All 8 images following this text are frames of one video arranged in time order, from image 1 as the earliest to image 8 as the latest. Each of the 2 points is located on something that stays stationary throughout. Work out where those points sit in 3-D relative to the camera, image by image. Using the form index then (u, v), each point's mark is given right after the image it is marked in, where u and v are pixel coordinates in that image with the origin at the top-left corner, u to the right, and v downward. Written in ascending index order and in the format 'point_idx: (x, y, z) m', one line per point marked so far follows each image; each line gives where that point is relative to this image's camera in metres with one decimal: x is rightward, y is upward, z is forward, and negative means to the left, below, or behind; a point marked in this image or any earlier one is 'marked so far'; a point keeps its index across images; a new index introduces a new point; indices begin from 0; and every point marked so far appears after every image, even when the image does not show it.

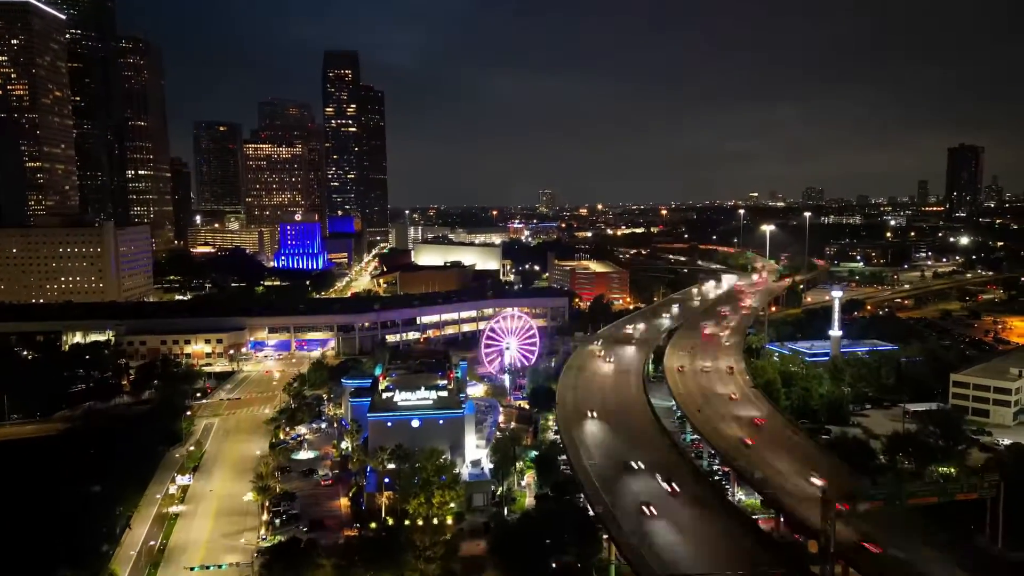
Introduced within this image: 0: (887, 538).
0: (+7.9, -5.2, +16.4) m
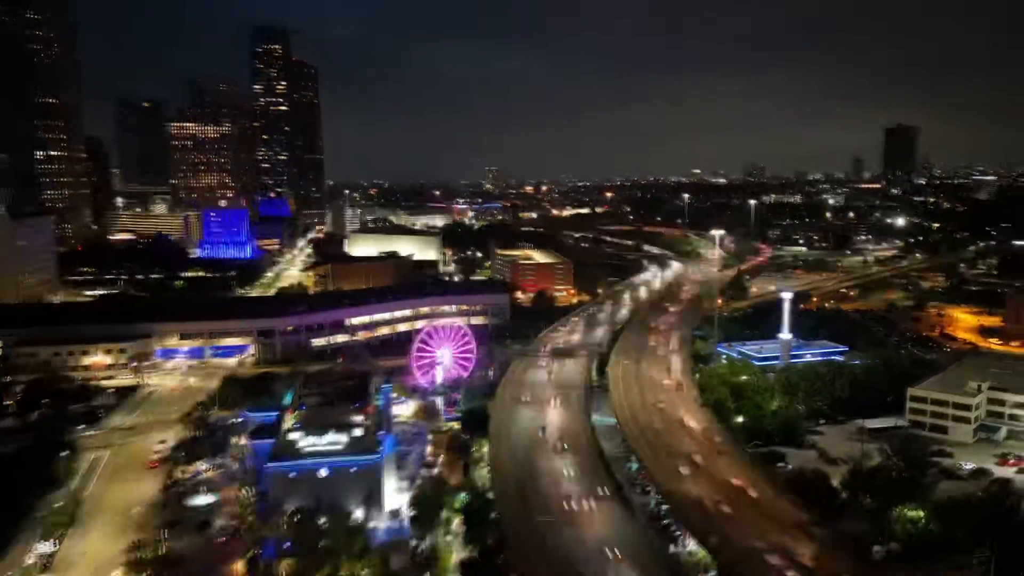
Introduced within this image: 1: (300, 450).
0: (+6.3, -6.0, +14.2) m
1: (-5.5, -4.2, +20.2) m
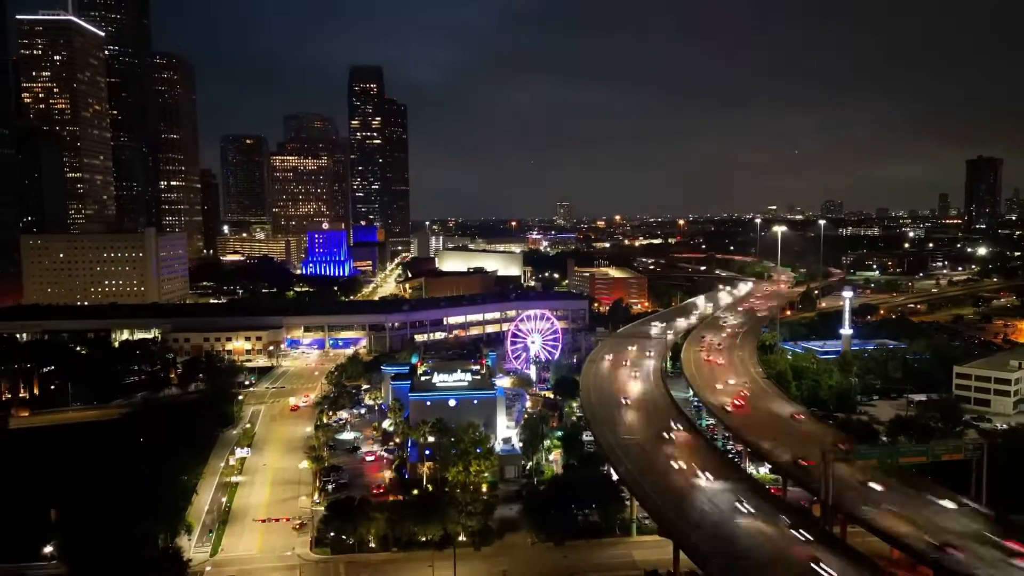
0: (+8.7, -4.8, +18.2) m
1: (-2.6, -3.2, +25.4) m
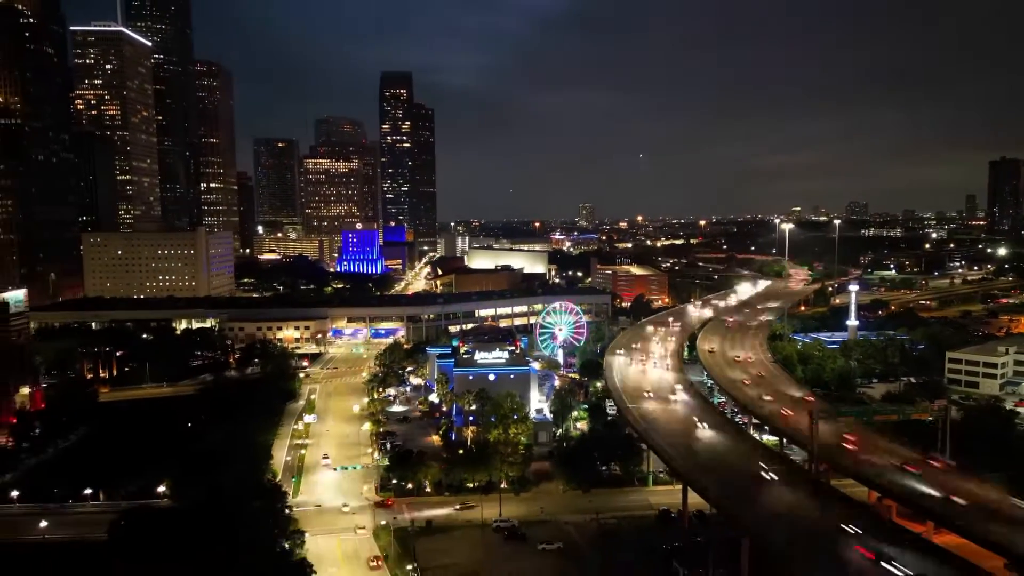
0: (+9.6, -4.4, +21.4) m
1: (-1.4, -2.8, +28.9) m
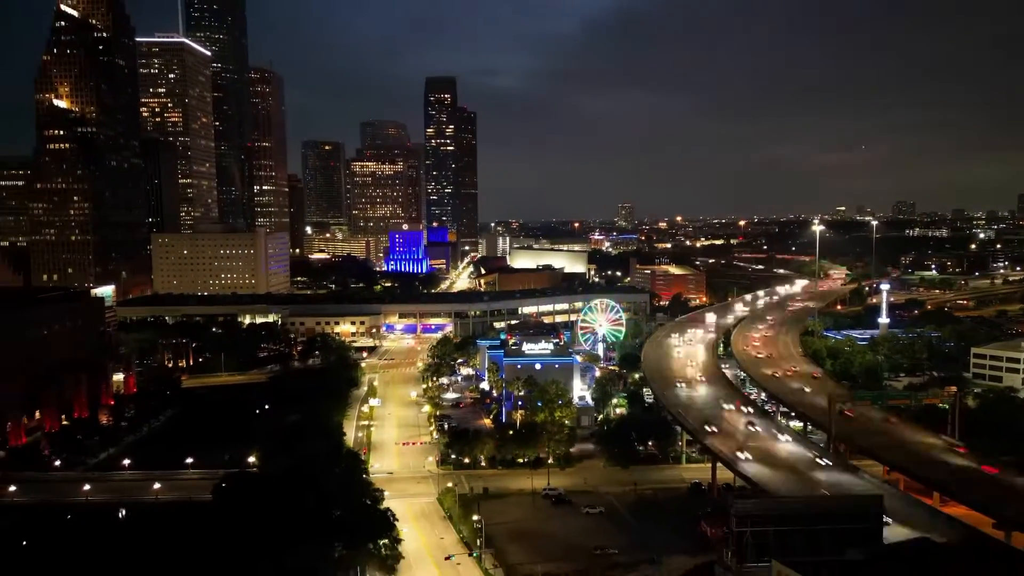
0: (+11.1, -4.3, +23.5) m
1: (+0.5, -2.7, +31.5) m
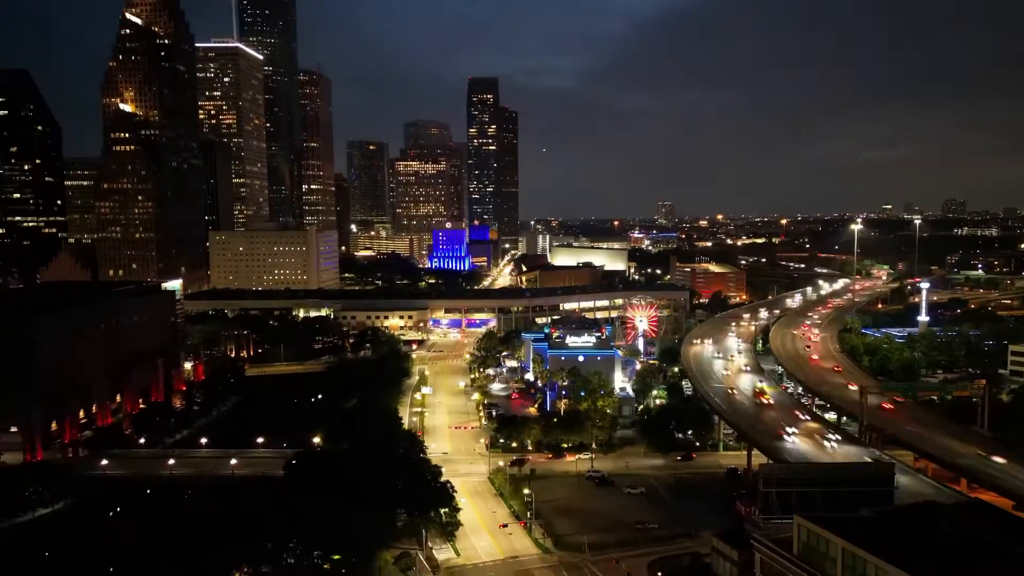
0: (+12.6, -4.2, +24.6) m
1: (+2.4, -2.5, +33.1) m
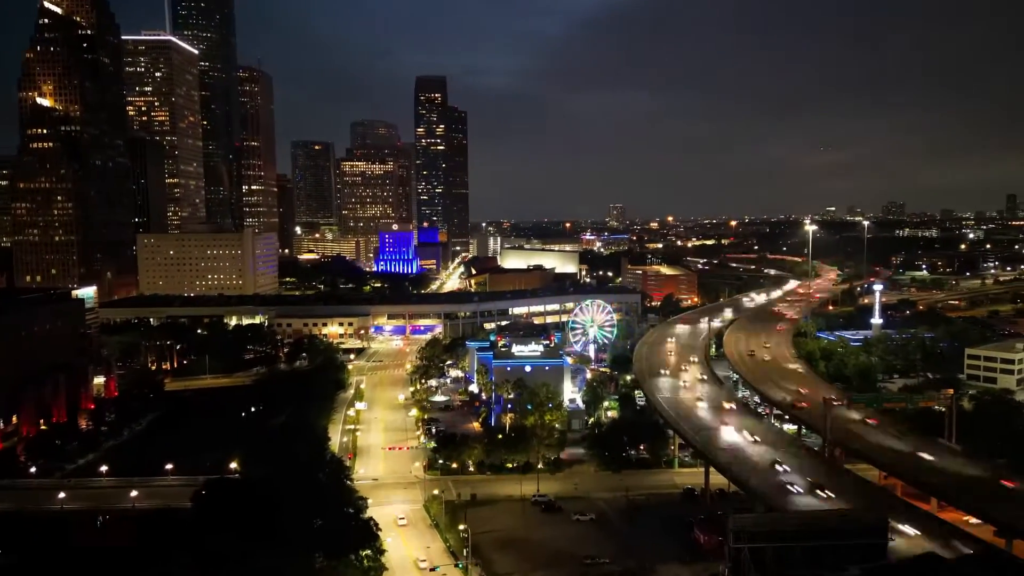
0: (+10.8, -4.3, +23.1) m
1: (0.0, -2.7, +31.0) m
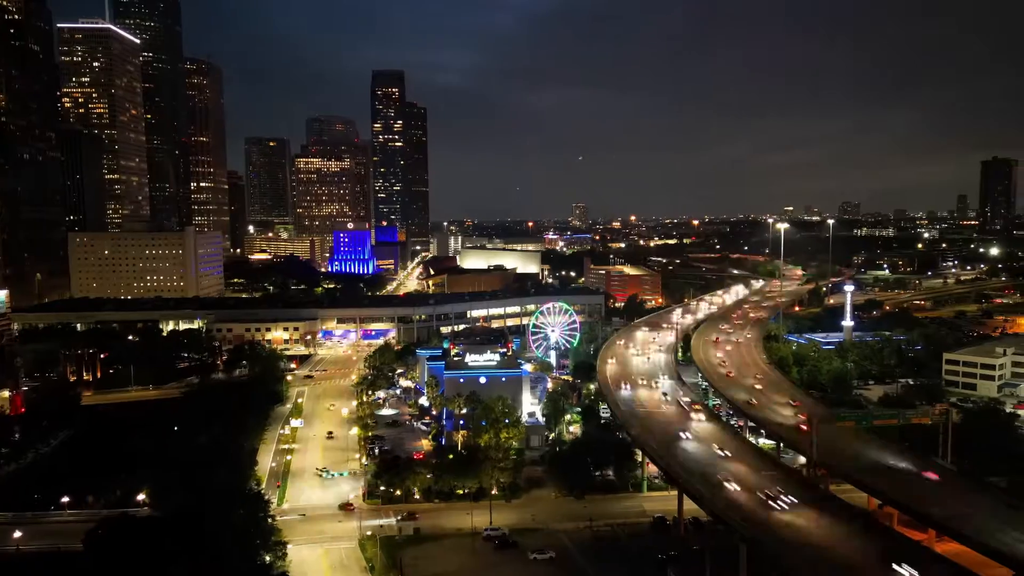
0: (+9.4, -4.4, +20.9) m
1: (-1.7, -2.8, +28.3) m
